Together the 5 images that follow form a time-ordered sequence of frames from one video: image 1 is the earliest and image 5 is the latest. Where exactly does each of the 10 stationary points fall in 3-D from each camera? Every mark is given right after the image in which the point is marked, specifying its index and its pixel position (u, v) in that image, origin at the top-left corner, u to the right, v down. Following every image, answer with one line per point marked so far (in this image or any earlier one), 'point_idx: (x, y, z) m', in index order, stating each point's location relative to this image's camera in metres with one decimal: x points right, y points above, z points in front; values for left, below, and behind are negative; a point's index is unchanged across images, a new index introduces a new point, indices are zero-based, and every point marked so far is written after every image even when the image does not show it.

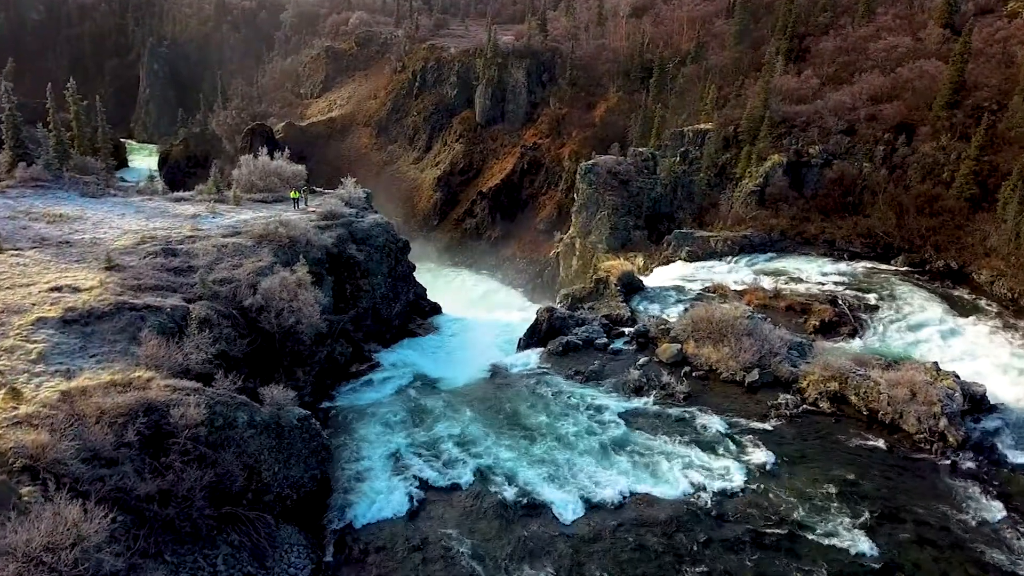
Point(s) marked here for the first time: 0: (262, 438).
0: (-5.3, -3.2, +17.0) m
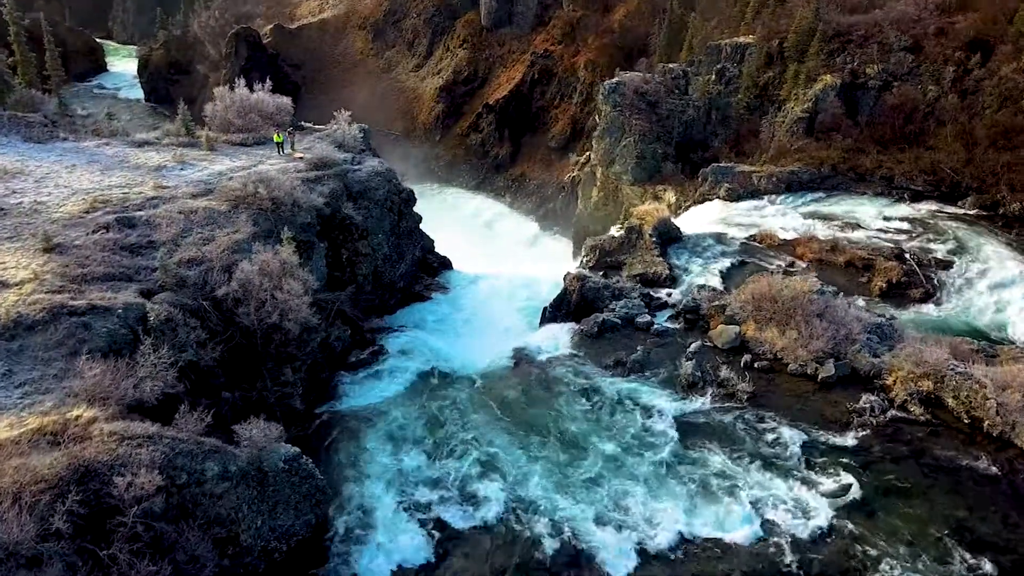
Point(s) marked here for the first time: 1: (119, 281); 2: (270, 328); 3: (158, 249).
0: (-4.5, -3.4, +13.4) m
1: (-8.2, +0.1, +16.9) m
2: (-5.3, -0.9, +17.6) m
3: (-8.0, +0.9, +18.3) m
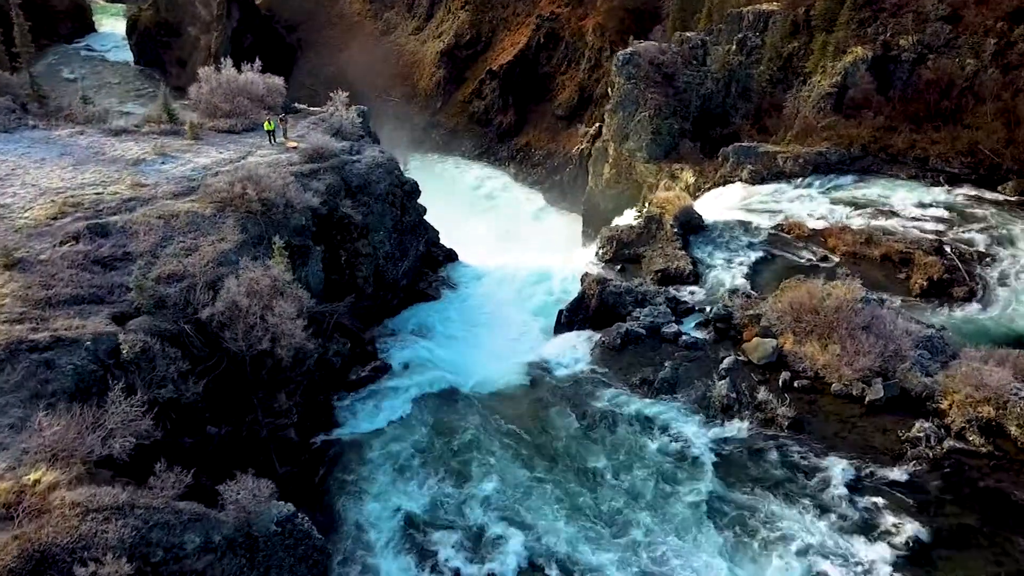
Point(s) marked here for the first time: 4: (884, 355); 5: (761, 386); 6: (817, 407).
0: (-4.2, -4.0, +11.7) m
1: (-7.8, -0.3, +15.0) m
2: (-4.9, -1.3, +15.8) m
3: (-7.7, +0.5, +16.4) m
4: (+8.6, -1.5, +18.6) m
5: (+5.7, -2.2, +18.5) m
6: (+6.8, -2.6, +18.0) m
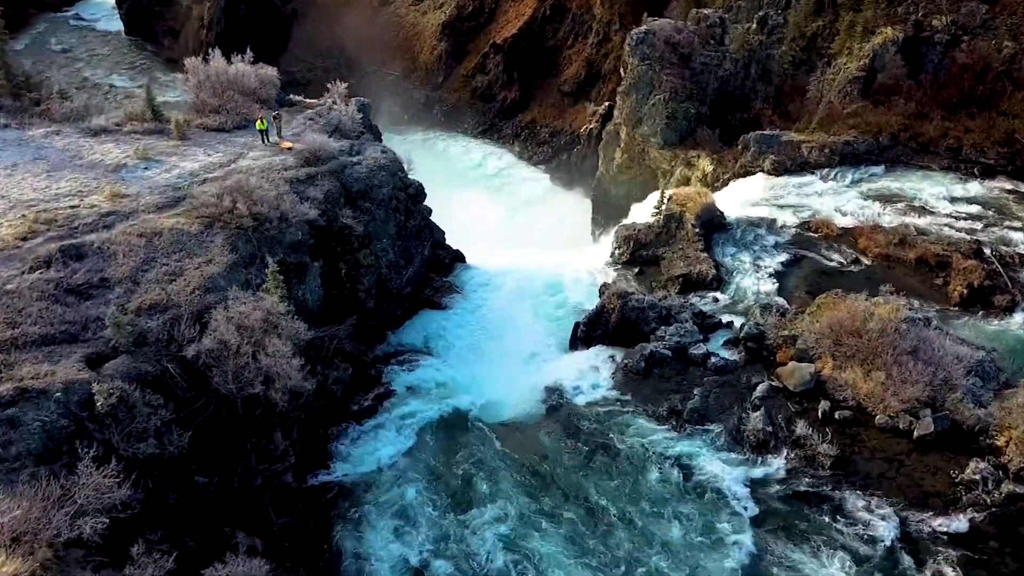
0: (-3.8, -4.8, +10.3) m
1: (-7.5, -0.9, +13.4) m
2: (-4.6, -1.9, +14.3) m
3: (-7.3, 0.0, +14.8) m
4: (+8.9, -2.0, +17.1) m
5: (+6.0, -2.7, +17.0) m
6: (+7.1, -3.1, +16.5) m
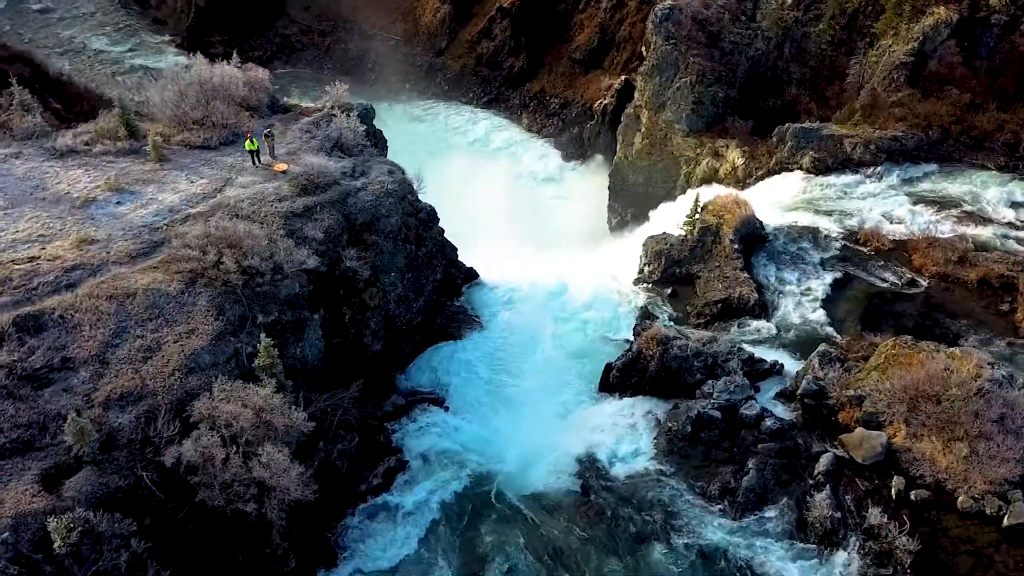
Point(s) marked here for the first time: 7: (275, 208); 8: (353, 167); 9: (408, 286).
0: (-3.3, -6.4, +8.3) m
1: (-6.9, -2.3, +11.2) m
2: (-4.0, -3.2, +12.1) m
3: (-6.7, -1.4, +12.5) m
4: (+9.5, -3.2, +15.0) m
5: (+6.6, -3.9, +14.9) m
6: (+7.7, -4.3, +14.5) m
7: (-4.8, +1.7, +16.5) m
8: (-3.6, +2.8, +18.7) m
9: (-2.4, -0.1, +18.4) m
